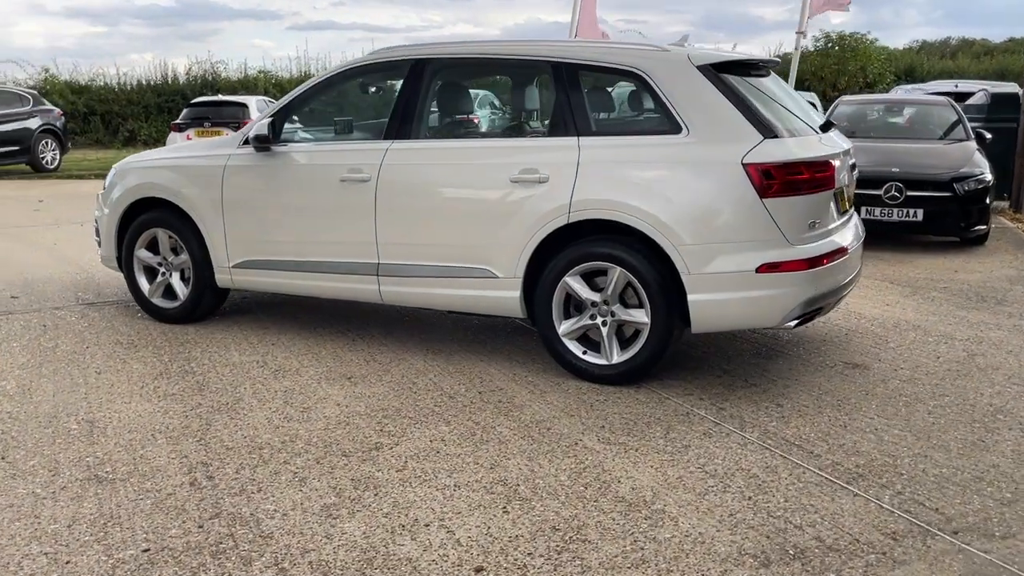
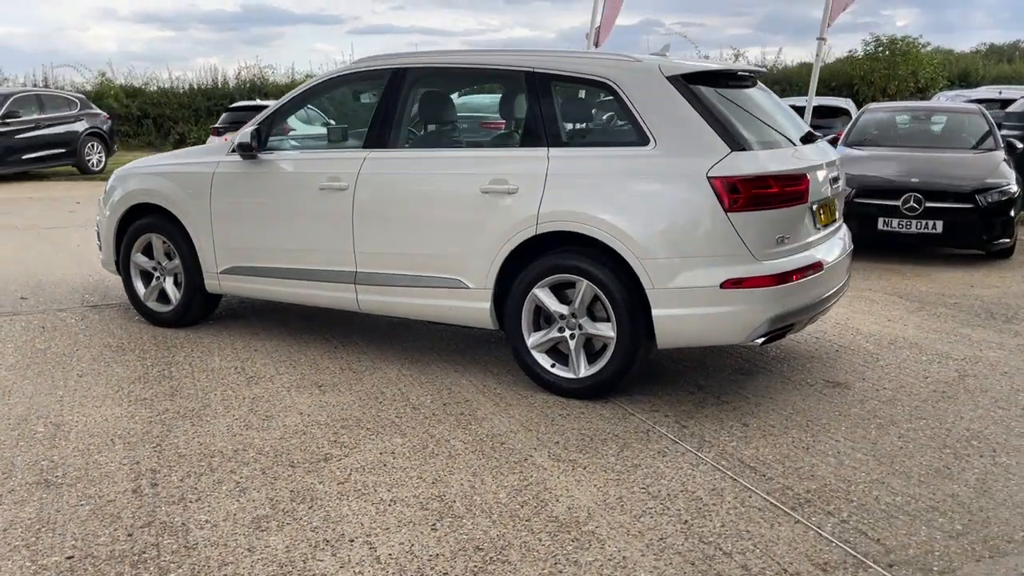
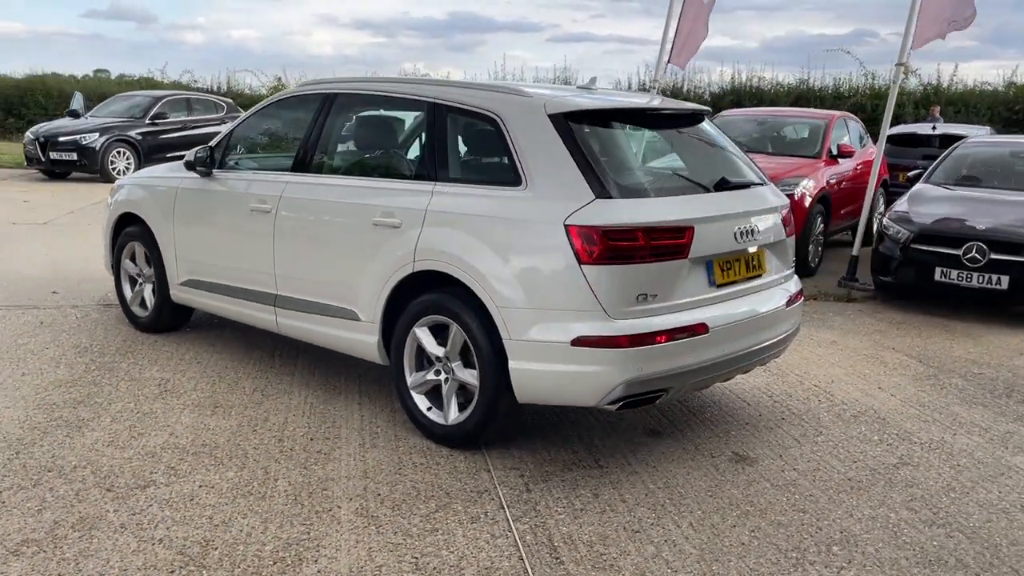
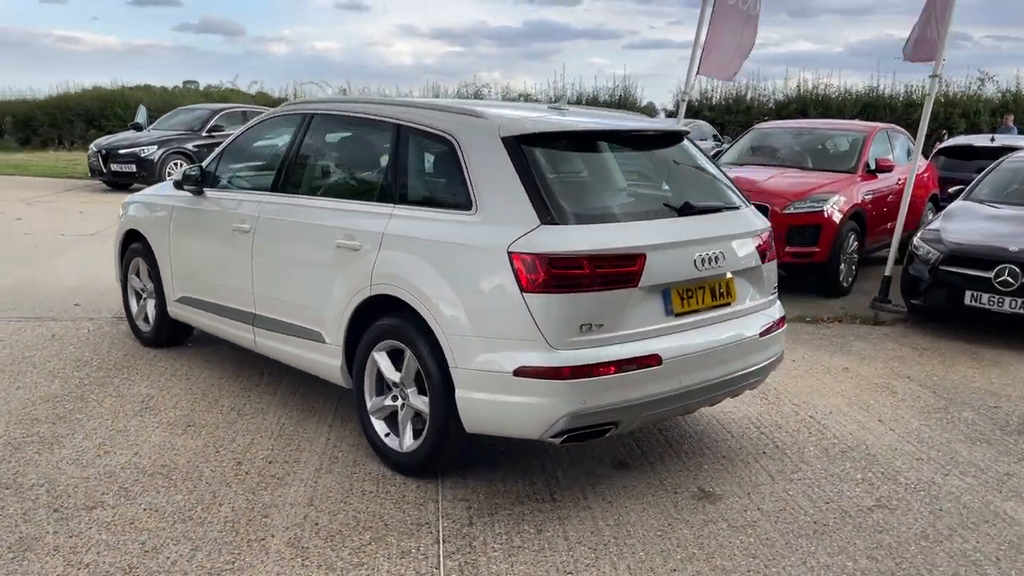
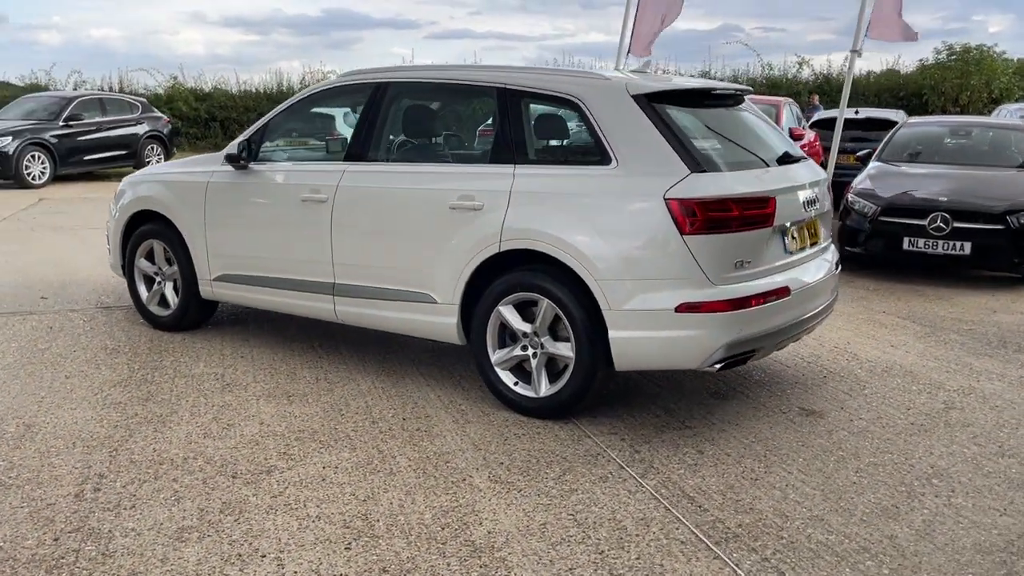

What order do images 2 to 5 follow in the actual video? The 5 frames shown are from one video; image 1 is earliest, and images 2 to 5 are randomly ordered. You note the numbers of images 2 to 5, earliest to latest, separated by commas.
2, 5, 3, 4
